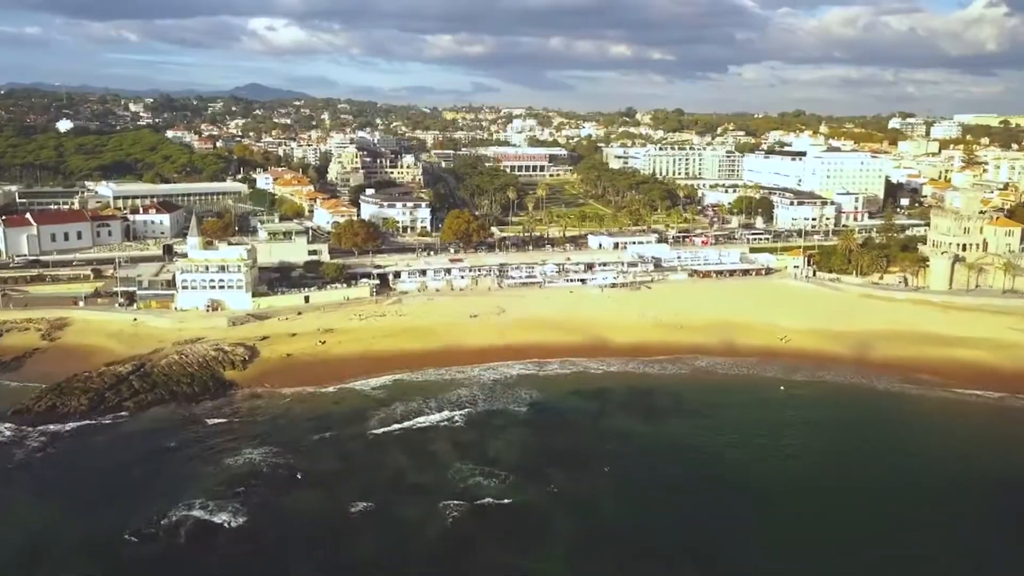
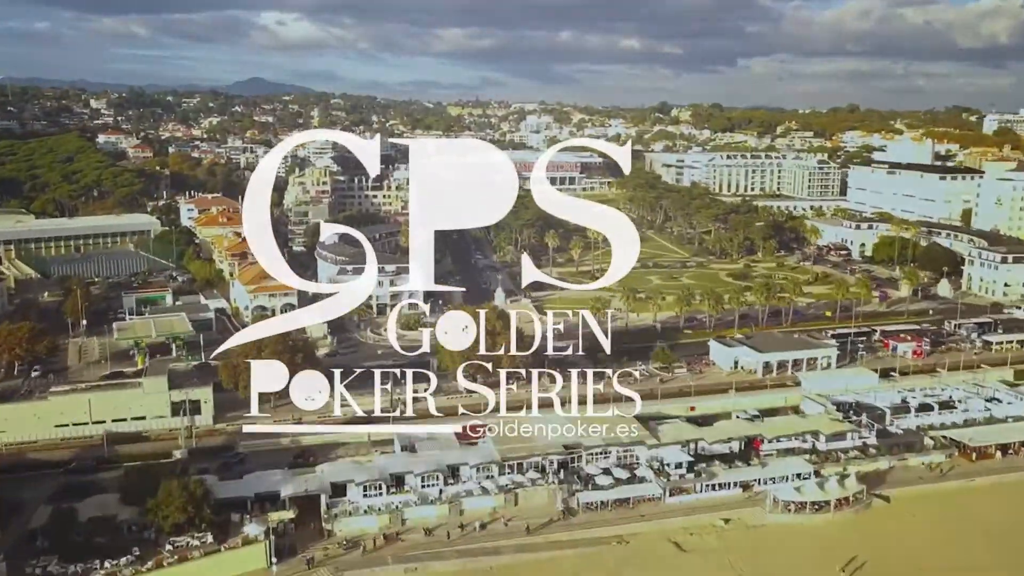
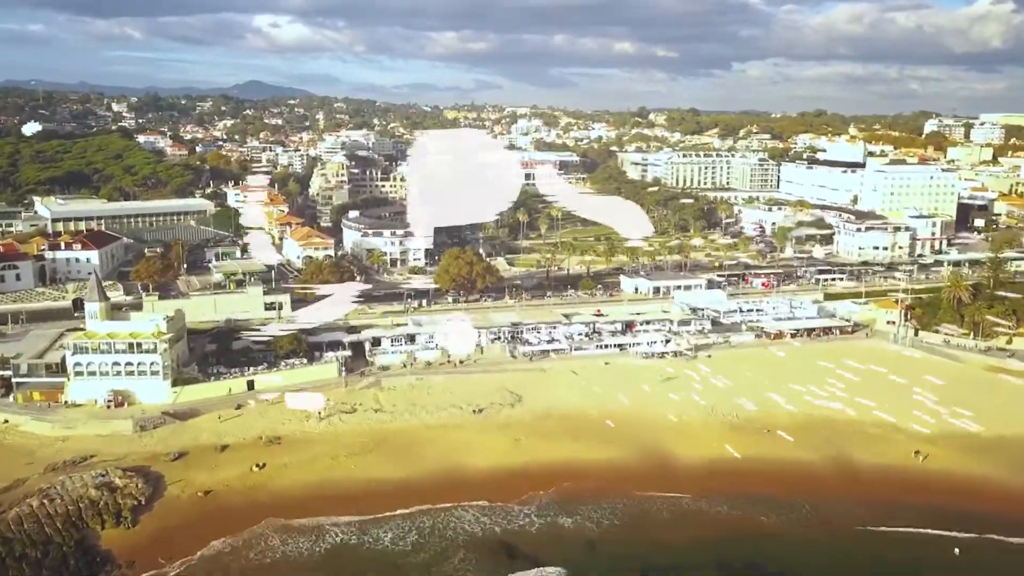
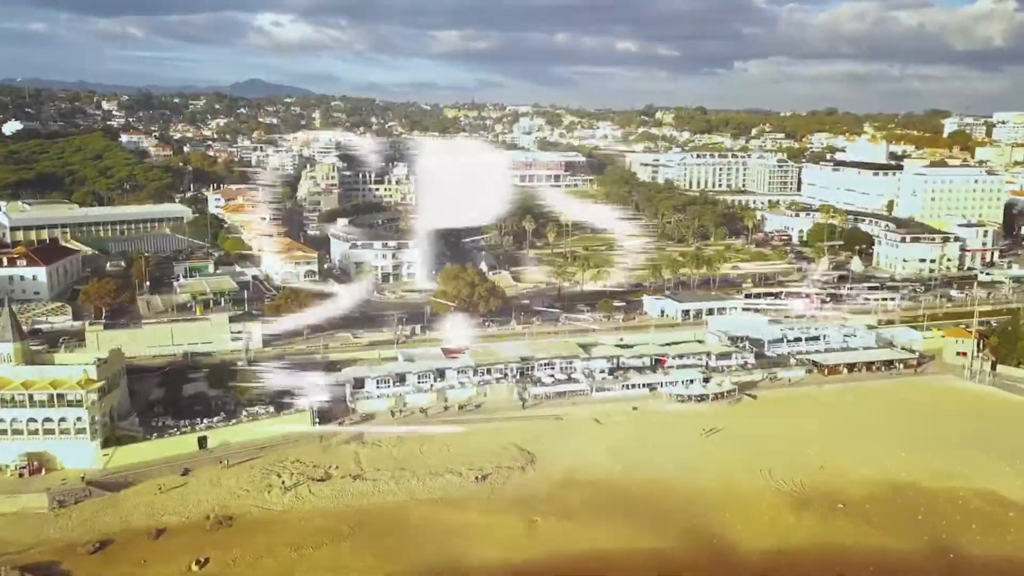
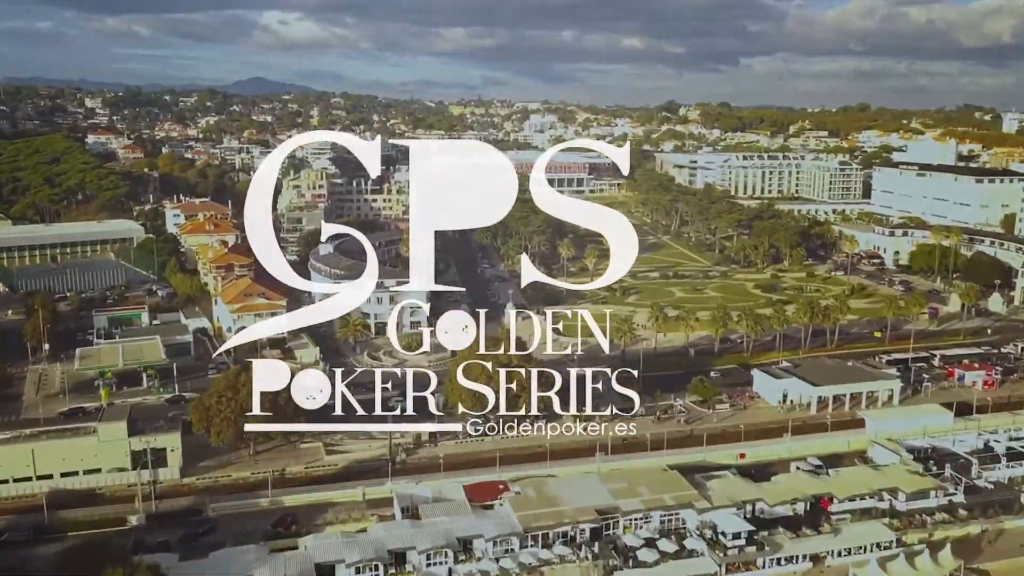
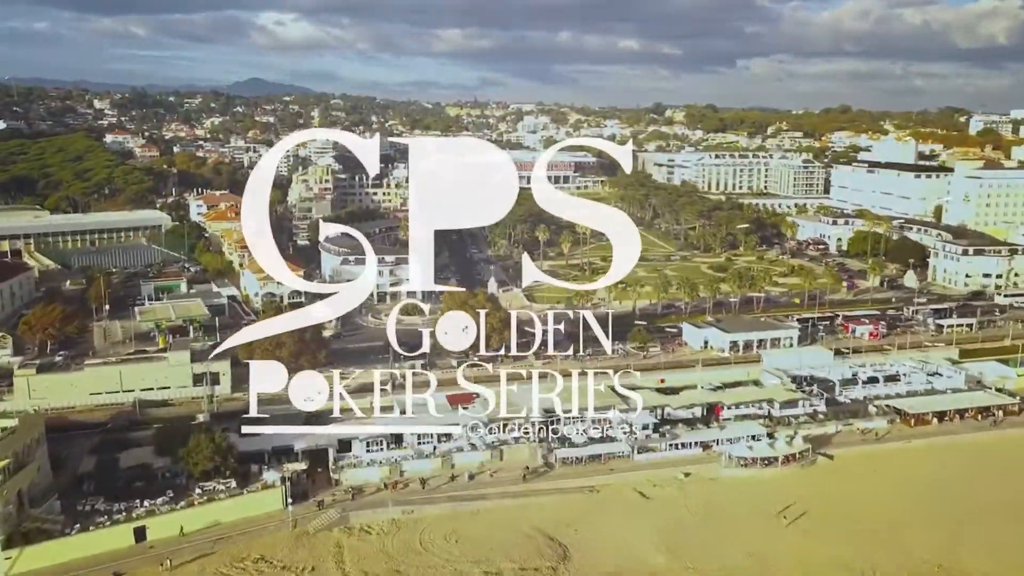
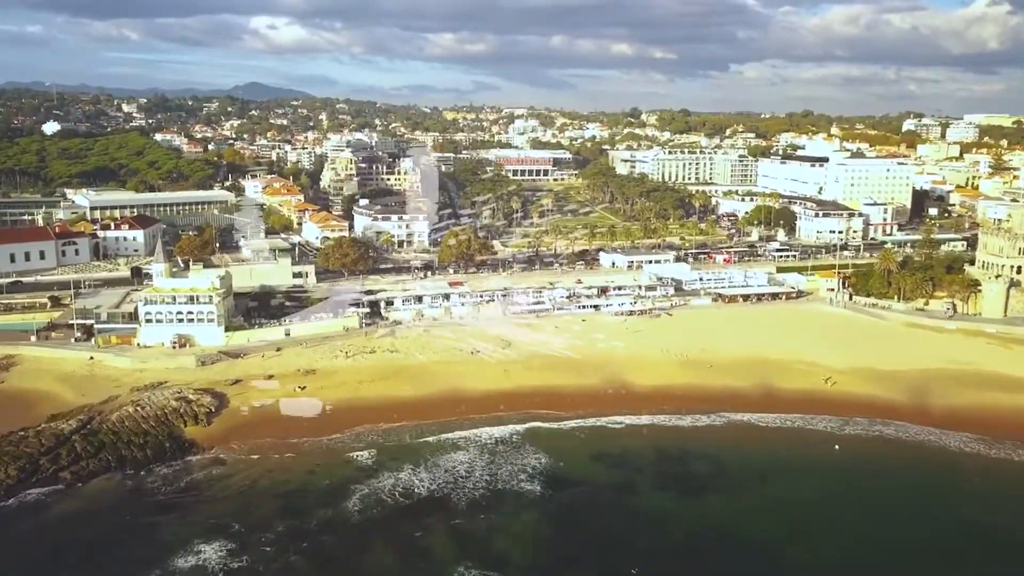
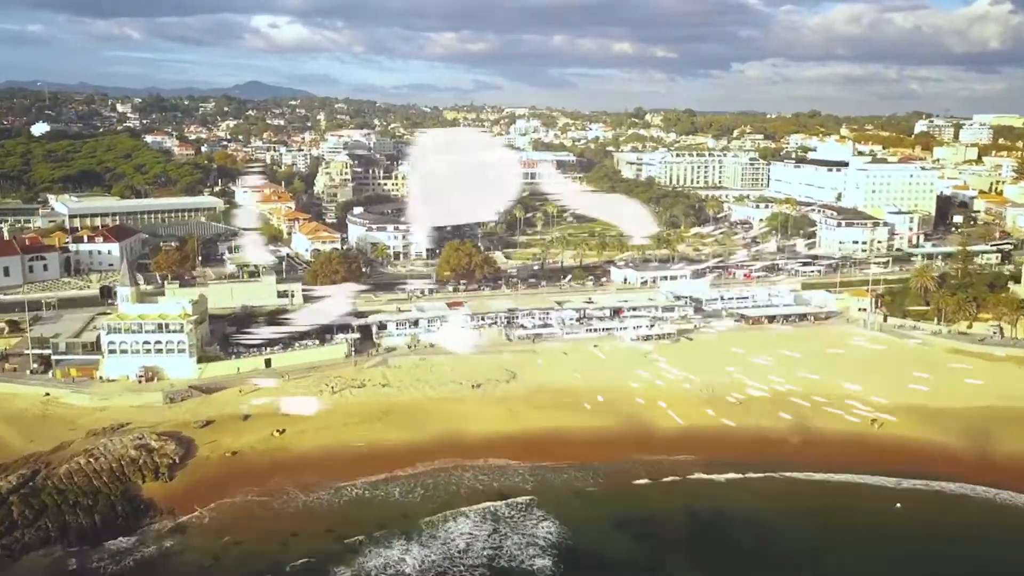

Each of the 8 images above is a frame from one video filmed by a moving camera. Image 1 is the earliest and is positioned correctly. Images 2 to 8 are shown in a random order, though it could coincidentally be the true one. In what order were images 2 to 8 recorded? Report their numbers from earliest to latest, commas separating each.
7, 8, 3, 4, 6, 2, 5
